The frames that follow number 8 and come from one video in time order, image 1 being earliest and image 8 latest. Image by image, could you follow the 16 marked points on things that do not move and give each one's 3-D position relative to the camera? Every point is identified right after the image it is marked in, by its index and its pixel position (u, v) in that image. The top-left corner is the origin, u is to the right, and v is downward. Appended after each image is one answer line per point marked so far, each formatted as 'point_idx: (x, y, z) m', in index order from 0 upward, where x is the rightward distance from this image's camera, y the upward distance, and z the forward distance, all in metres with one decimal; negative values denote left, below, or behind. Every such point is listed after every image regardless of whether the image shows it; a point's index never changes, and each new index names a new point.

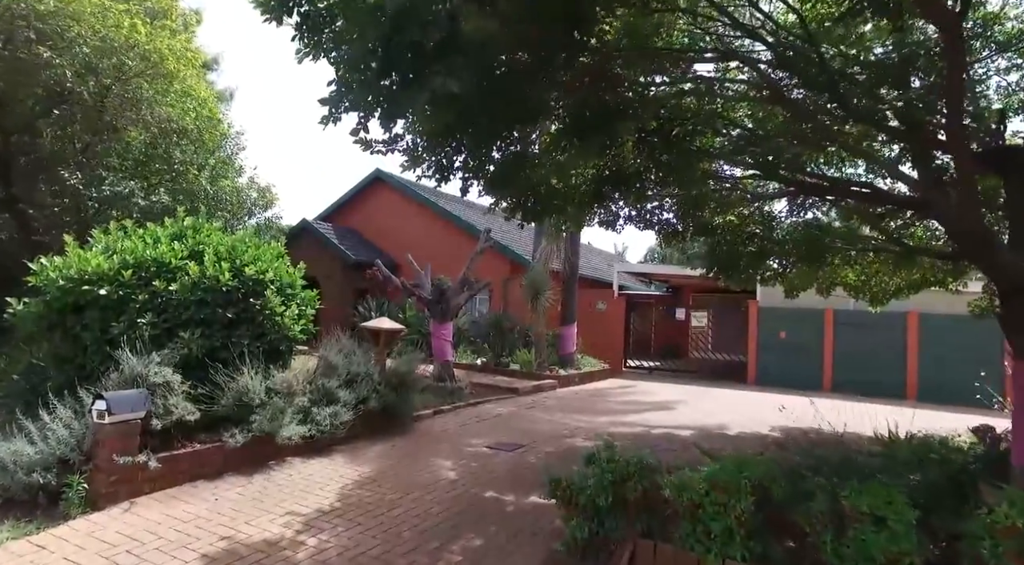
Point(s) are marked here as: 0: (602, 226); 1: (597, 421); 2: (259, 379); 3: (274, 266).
0: (+1.4, +0.9, +9.6) m
1: (+1.4, -2.2, +10.0) m
2: (-2.7, -1.0, +6.7) m
3: (-2.9, +0.2, +7.7) m
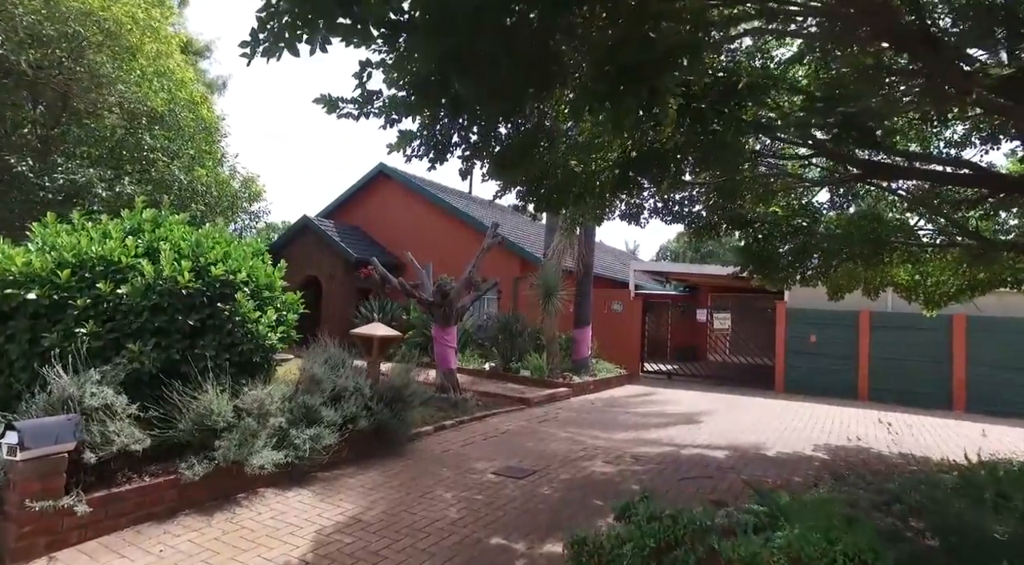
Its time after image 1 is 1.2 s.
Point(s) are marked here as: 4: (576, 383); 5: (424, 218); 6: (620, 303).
0: (+1.5, +0.8, +8.5) m
1: (+1.5, -2.2, +8.9) m
2: (-2.6, -1.1, +5.8) m
3: (-2.8, +0.2, +6.7) m
4: (+1.4, -2.1, +13.5) m
5: (-2.8, +2.0, +20.0) m
6: (+2.9, -0.5, +17.0) m
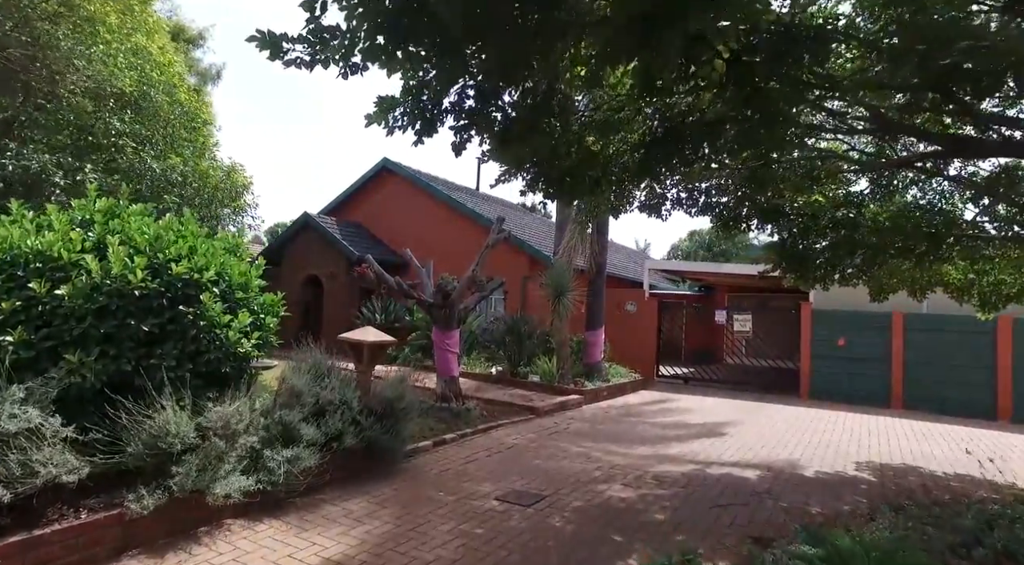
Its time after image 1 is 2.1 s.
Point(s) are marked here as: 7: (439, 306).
0: (+1.6, +0.9, +7.6) m
1: (+1.6, -2.2, +8.1) m
2: (-2.6, -1.1, +5.0) m
3: (-2.7, +0.2, +5.9) m
4: (+1.5, -2.1, +12.6) m
5: (-2.5, +2.1, +19.2) m
6: (+3.1, -0.5, +16.2) m
7: (-1.1, -0.4, +9.3) m
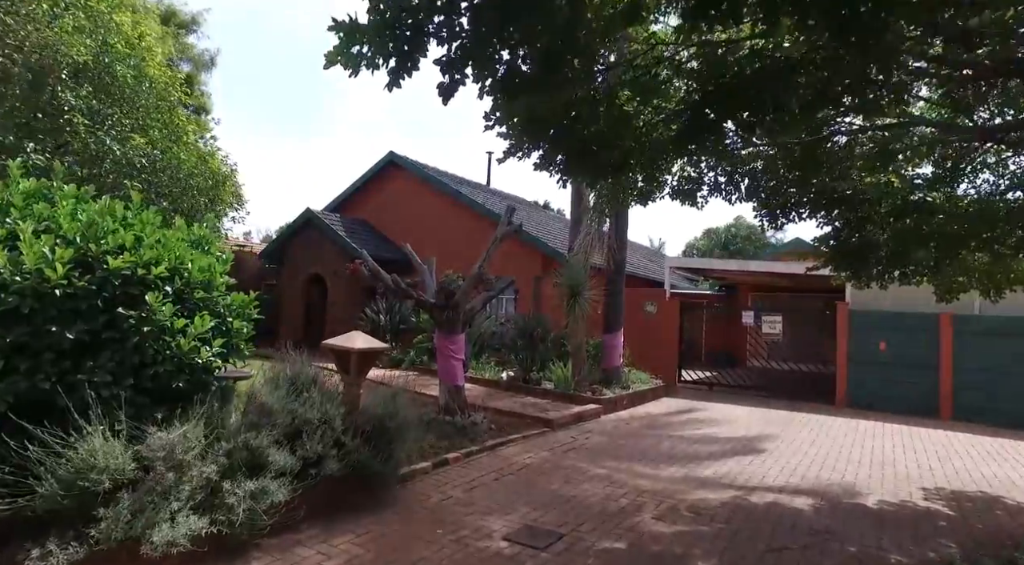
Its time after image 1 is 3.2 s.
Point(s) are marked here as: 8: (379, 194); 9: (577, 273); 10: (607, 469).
0: (+1.7, +0.9, +6.6) m
1: (+1.7, -2.2, +7.1) m
2: (-2.5, -1.0, +4.0) m
3: (-2.6, +0.2, +4.9) m
4: (+1.7, -2.1, +11.6) m
5: (-2.2, +2.1, +18.2) m
6: (+3.4, -0.5, +15.1) m
7: (-0.9, -0.3, +8.3) m
8: (-4.1, +2.7, +19.7) m
9: (+1.3, +0.2, +12.6) m
10: (+1.1, -2.2, +7.4) m
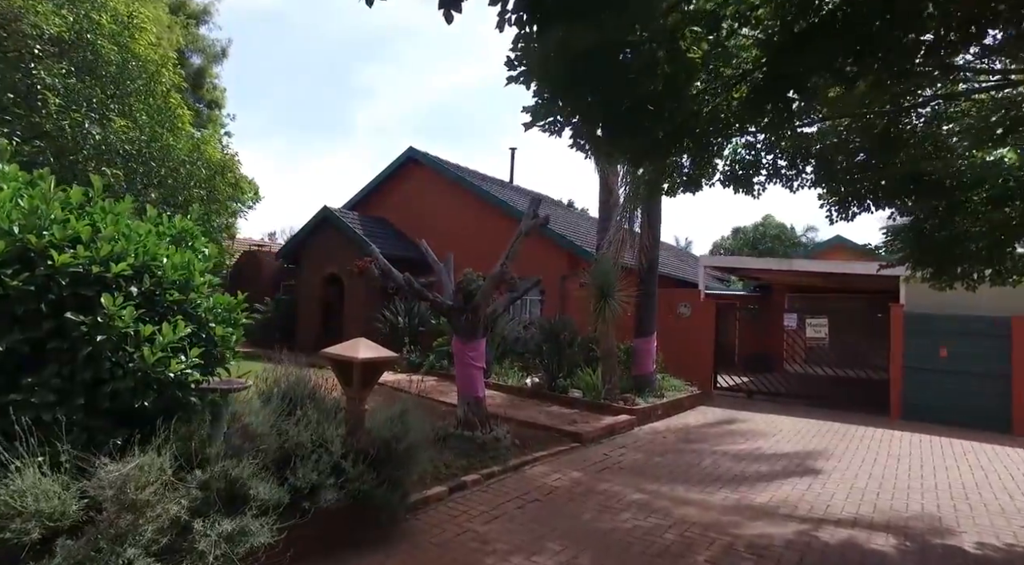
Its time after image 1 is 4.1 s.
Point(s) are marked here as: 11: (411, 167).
0: (+1.9, +0.9, +5.7) m
1: (+2.0, -2.2, +6.1) m
2: (-2.3, -1.0, +3.3) m
3: (-2.4, +0.2, +4.2) m
4: (+2.2, -2.1, +10.7) m
5: (-1.5, +2.1, +17.5) m
6: (+3.9, -0.5, +14.1) m
7: (-0.6, -0.3, +7.5) m
8: (-3.4, +2.7, +19.0) m
9: (+1.8, +0.2, +11.7) m
10: (+1.4, -2.2, +6.5) m
11: (-3.0, +3.4, +18.6) m
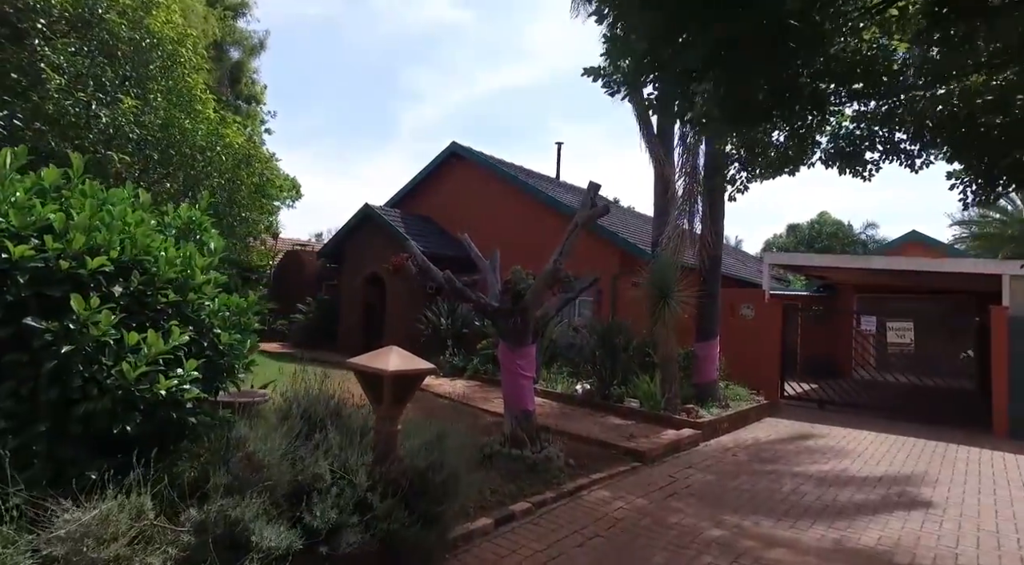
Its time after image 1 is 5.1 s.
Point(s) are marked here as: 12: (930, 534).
0: (+2.4, +0.9, +4.7) m
1: (+2.4, -2.2, +5.1) m
2: (-2.1, -1.0, +2.5) m
3: (-2.1, +0.2, +3.5) m
4: (+2.9, -2.1, +9.6) m
5: (-0.3, +2.1, +16.7) m
6: (+4.9, -0.5, +13.0) m
7: (-0.1, -0.3, +6.7) m
8: (-2.1, +2.7, +18.3) m
9: (+2.6, +0.2, +10.7) m
10: (+1.9, -2.2, +5.5) m
11: (-1.6, +3.4, +17.9) m
12: (+3.6, -2.2, +5.4) m
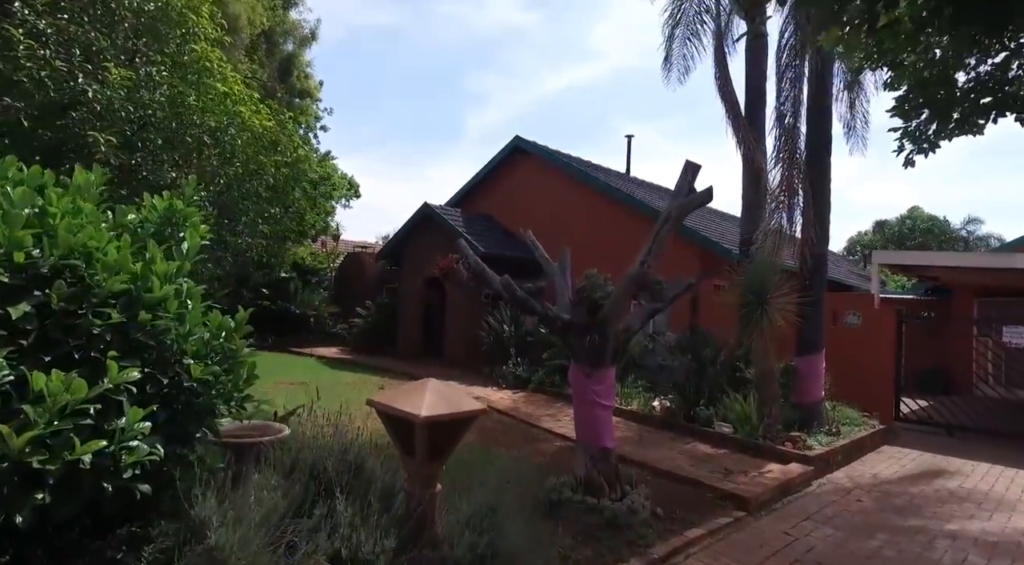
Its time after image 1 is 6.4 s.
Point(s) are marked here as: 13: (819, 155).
0: (+2.8, +0.8, +3.2) m
1: (+2.9, -2.2, +3.6) m
2: (-1.8, -1.1, +1.5) m
3: (-1.8, +0.2, +2.4) m
4: (+3.9, -2.1, +8.0) m
5: (+1.4, +2.0, +15.4) m
6: (+6.2, -0.5, +11.1) m
7: (+0.6, -0.4, +5.4) m
8: (-0.2, +2.7, +17.2) m
9: (+3.6, +0.1, +9.1) m
10: (+2.4, -2.2, +4.1) m
11: (+0.1, +3.3, +16.8) m
12: (+4.1, -2.3, +3.8) m
13: (+4.9, +2.0, +10.1) m
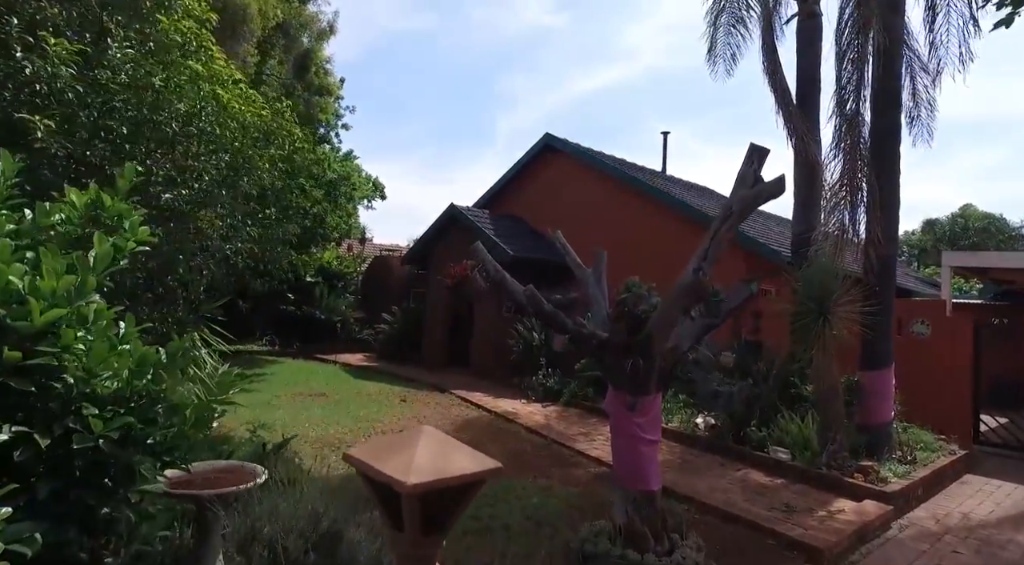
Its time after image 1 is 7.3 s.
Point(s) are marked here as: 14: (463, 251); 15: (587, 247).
0: (+2.9, +0.8, +2.2) m
1: (+3.0, -2.3, +2.6) m
2: (-1.9, -1.1, +0.7) m
3: (-1.8, +0.1, +1.7) m
4: (+4.2, -2.2, +7.0) m
5: (+2.0, +1.9, +14.4) m
6: (+6.7, -0.6, +9.9) m
7: (+0.8, -0.5, +4.5) m
8: (+0.5, +2.5, +16.3) m
9: (+4.0, +0.1, +8.0) m
10: (+2.5, -2.3, +3.1) m
11: (+0.9, +3.2, +15.9) m
12: (+4.2, -2.3, +2.7) m
13: (+5.3, +2.0, +9.0) m
14: (-1.3, +0.8, +15.7) m
15: (+1.7, +0.9, +14.8) m
